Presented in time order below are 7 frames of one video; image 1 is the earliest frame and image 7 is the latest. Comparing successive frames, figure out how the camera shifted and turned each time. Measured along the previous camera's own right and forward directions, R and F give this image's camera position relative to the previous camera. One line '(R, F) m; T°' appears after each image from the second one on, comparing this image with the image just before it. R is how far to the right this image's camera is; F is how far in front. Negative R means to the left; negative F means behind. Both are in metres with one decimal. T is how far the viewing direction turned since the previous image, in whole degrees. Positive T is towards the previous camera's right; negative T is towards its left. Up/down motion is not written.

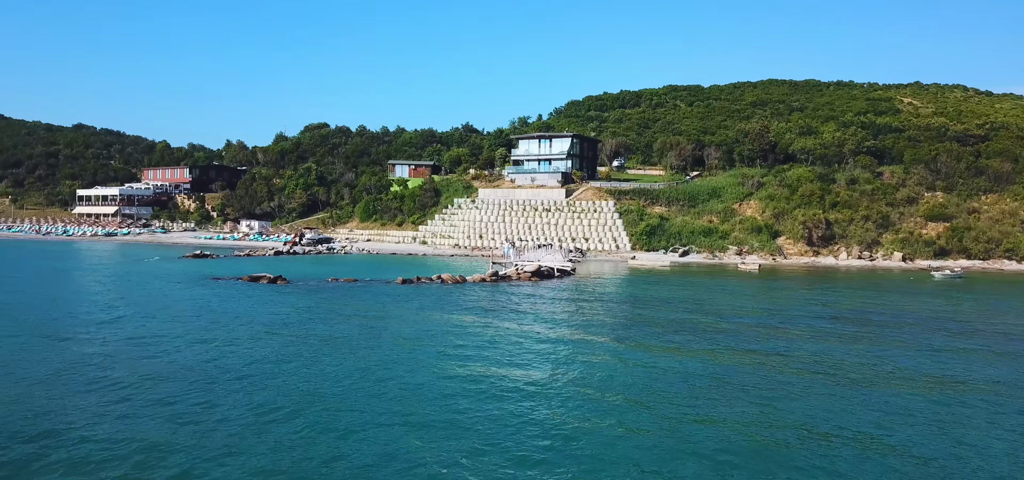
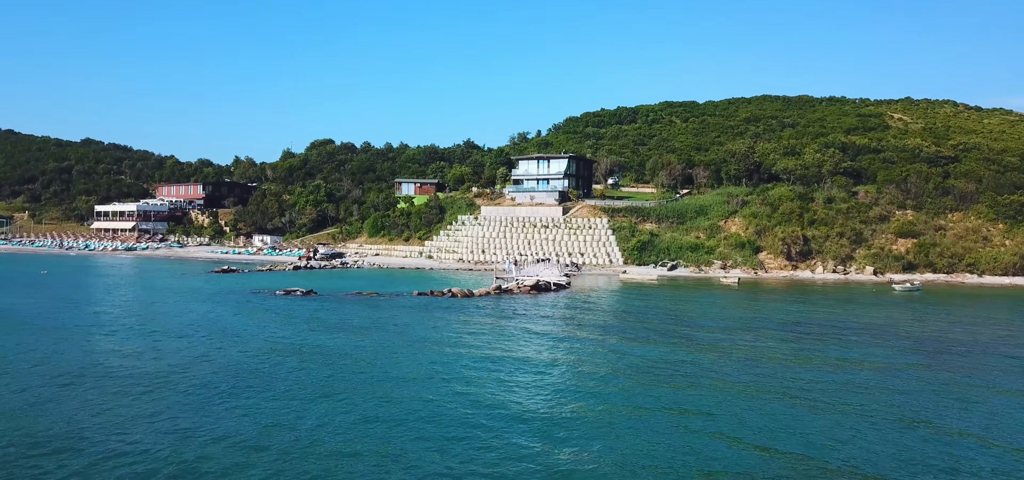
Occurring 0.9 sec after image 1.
(-0.1, -3.2) m; 0°
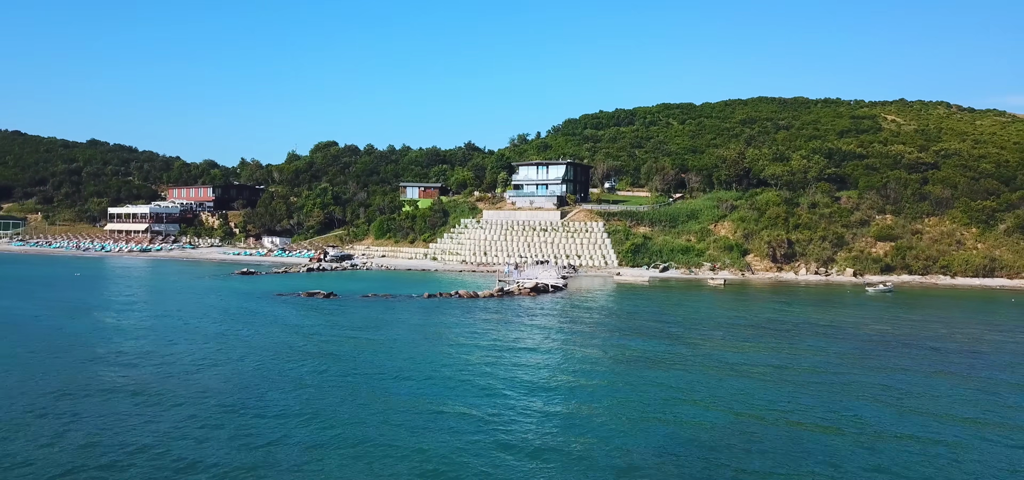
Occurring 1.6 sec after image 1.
(-0.1, -2.6) m; 0°
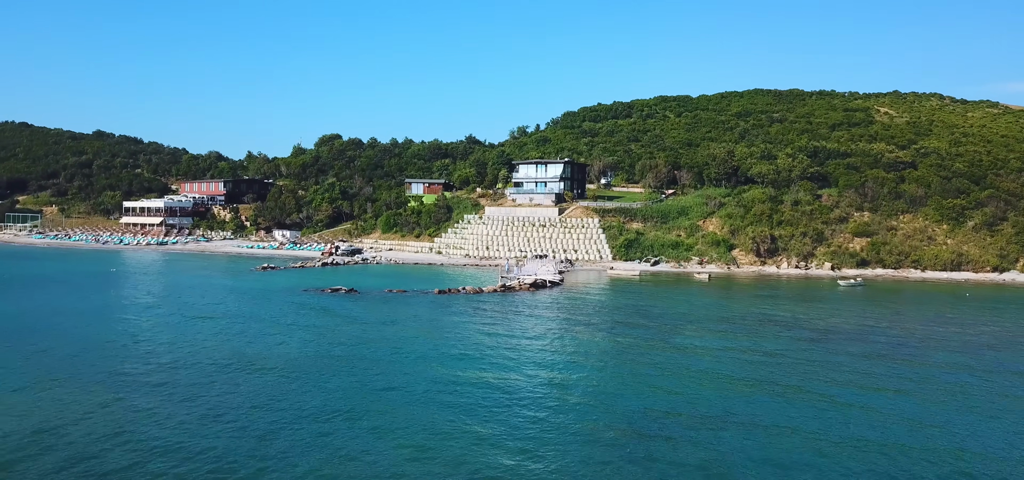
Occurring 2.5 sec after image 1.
(-0.1, -3.2) m; 0°
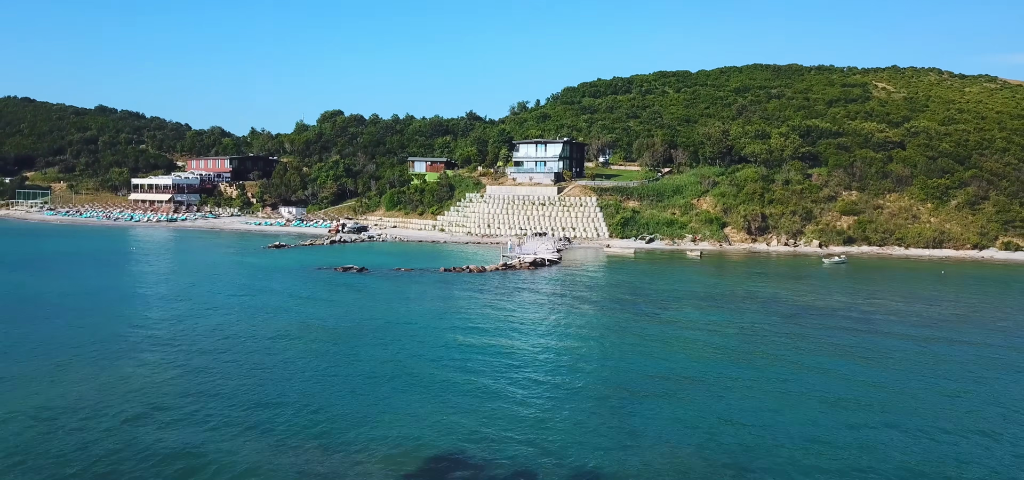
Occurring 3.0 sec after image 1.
(0.0, -2.0) m; 0°
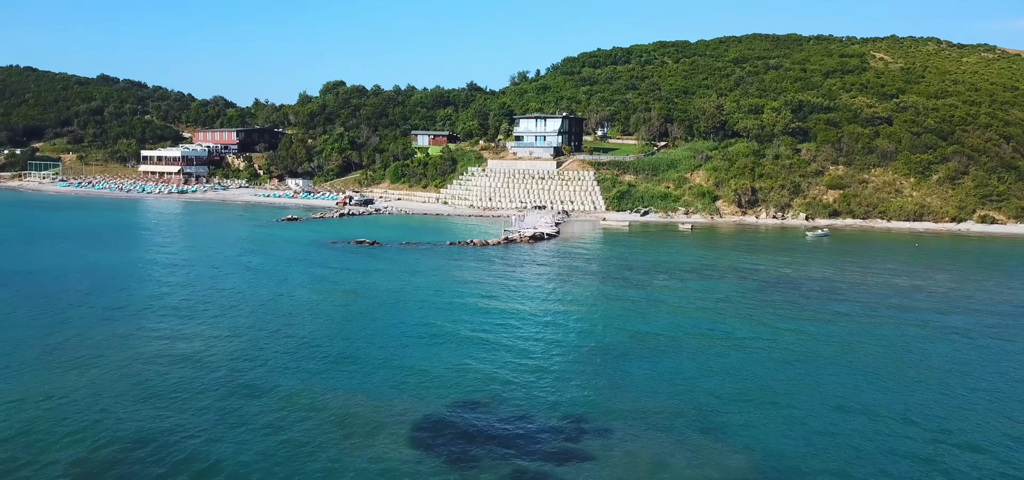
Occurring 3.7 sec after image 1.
(0.0, -2.4) m; 0°
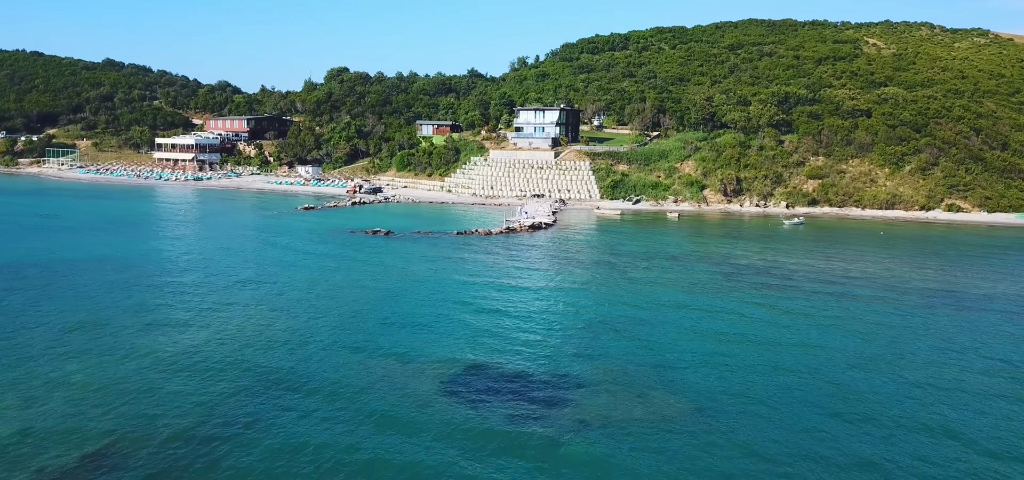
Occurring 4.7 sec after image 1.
(-0.1, -3.8) m; 0°
